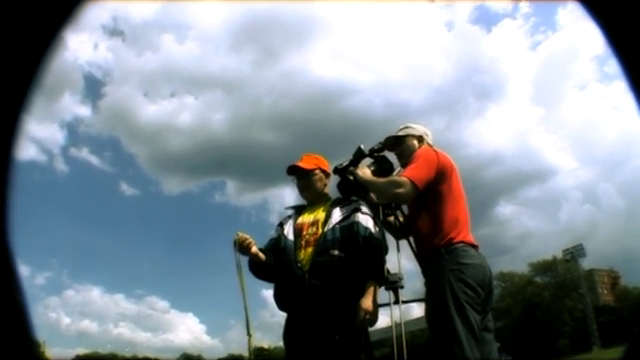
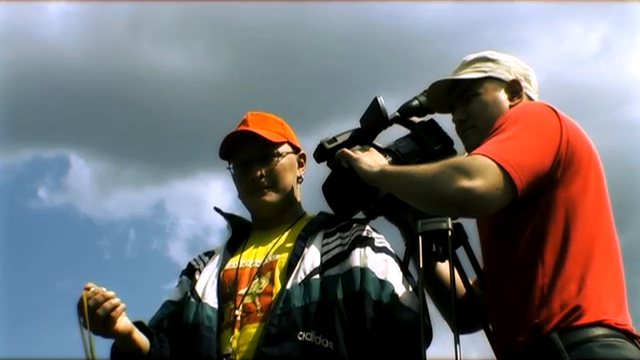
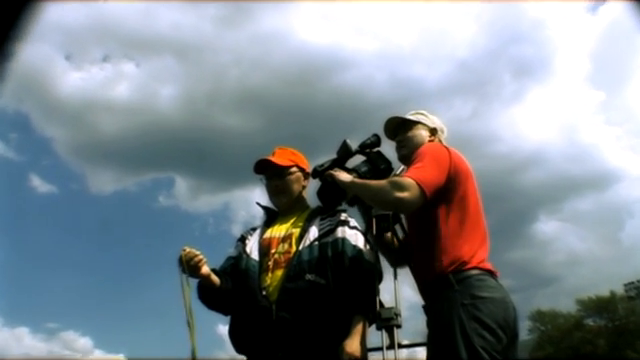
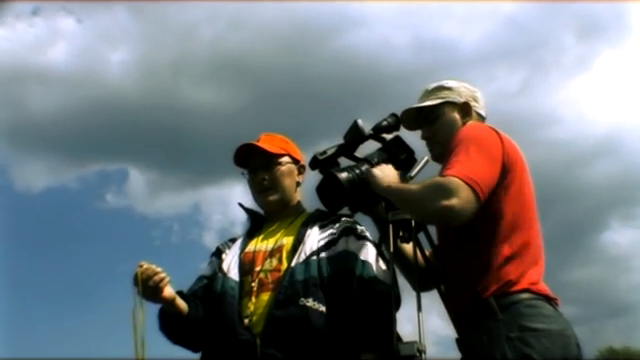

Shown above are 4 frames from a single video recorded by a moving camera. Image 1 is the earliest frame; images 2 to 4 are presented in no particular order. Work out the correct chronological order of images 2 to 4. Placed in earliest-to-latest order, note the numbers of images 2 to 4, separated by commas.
3, 4, 2
